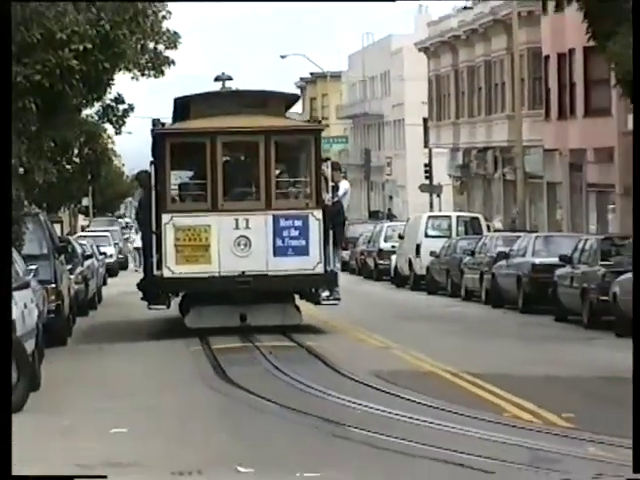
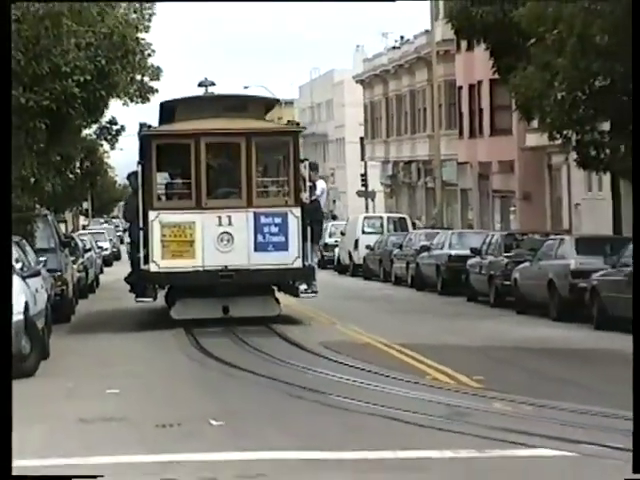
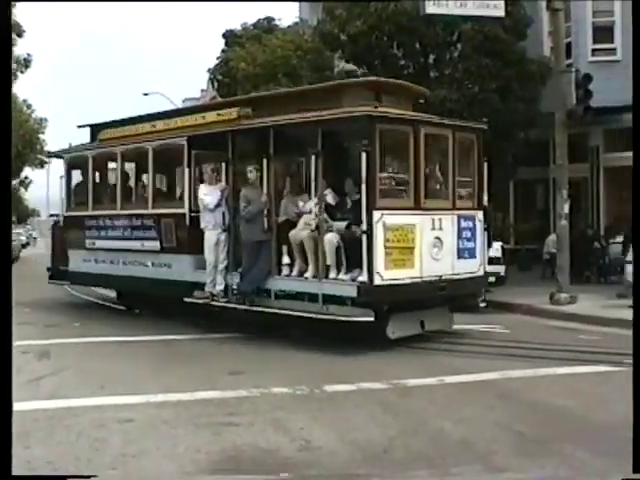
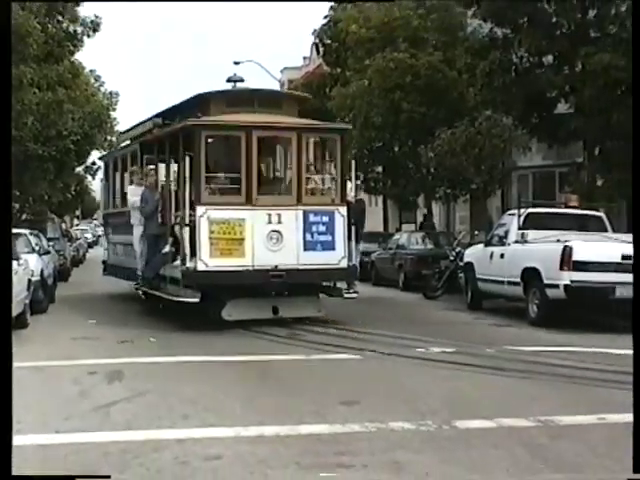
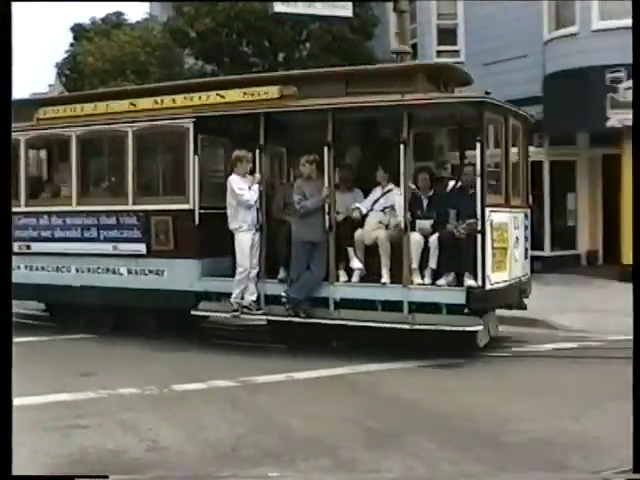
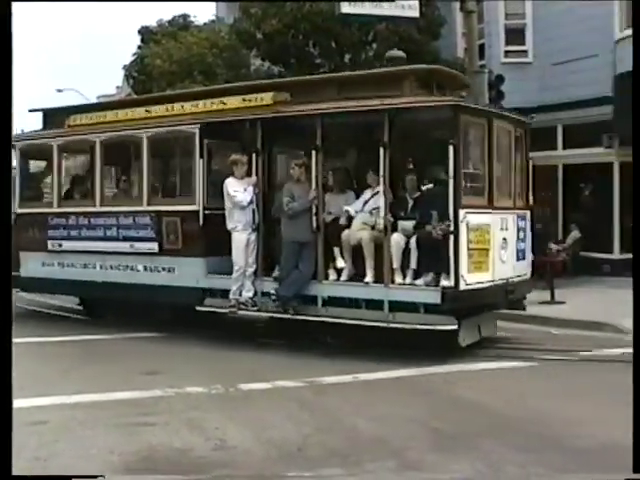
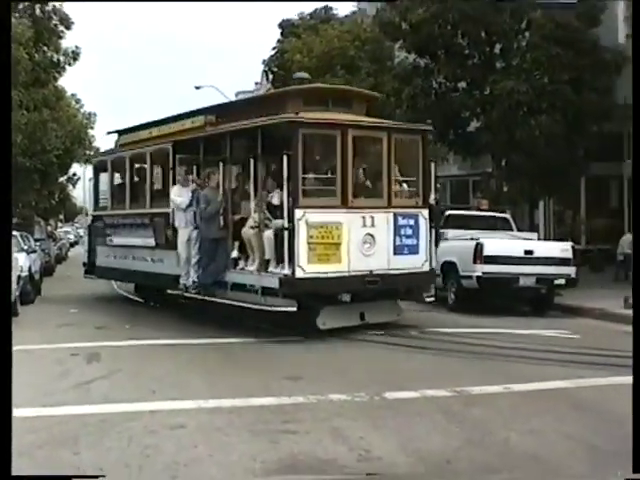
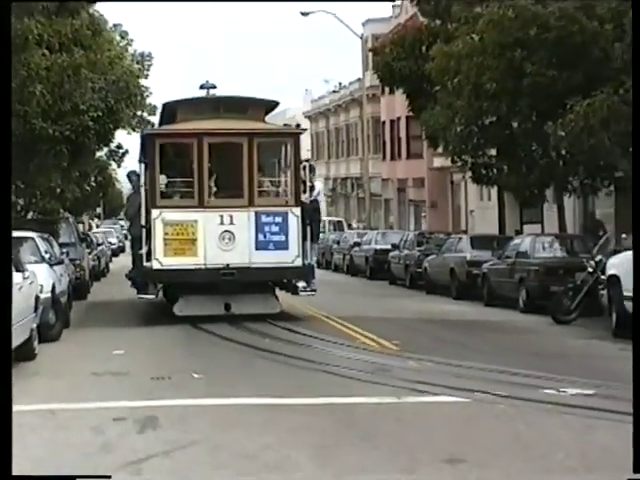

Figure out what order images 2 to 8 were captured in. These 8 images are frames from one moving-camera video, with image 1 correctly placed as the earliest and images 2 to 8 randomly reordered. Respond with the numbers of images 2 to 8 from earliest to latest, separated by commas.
2, 8, 4, 7, 3, 6, 5
